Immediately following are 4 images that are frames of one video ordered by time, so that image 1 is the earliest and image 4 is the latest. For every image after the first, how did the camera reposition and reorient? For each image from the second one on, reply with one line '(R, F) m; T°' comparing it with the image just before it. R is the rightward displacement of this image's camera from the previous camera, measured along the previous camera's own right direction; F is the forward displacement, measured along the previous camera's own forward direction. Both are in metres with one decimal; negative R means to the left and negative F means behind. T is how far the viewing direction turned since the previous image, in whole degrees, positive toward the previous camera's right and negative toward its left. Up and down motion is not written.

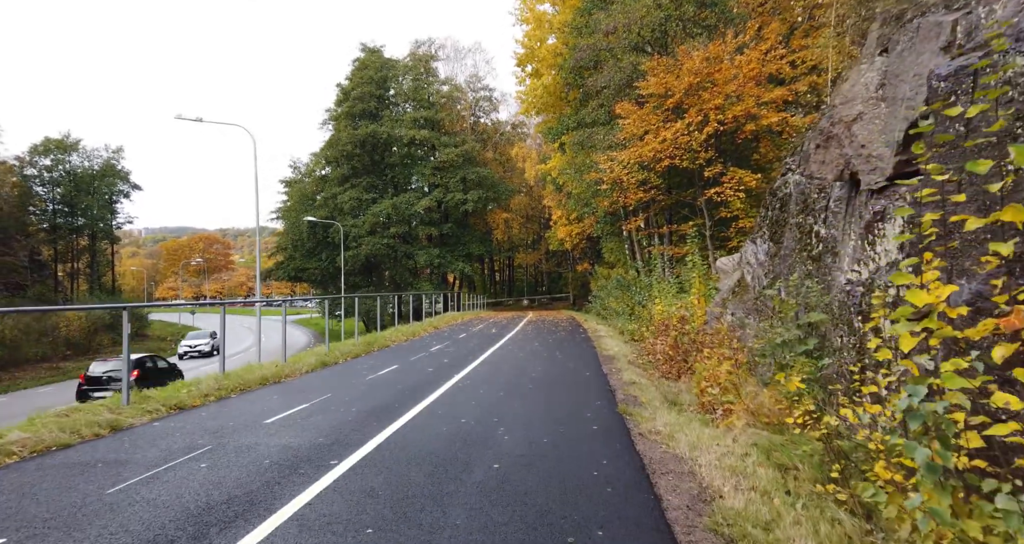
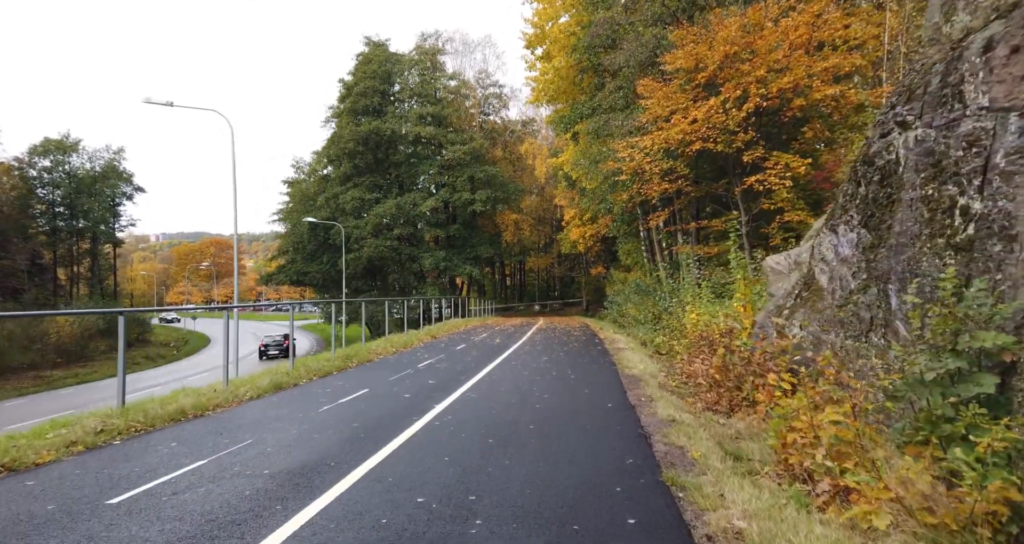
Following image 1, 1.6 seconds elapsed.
(+0.2, +2.1) m; -1°
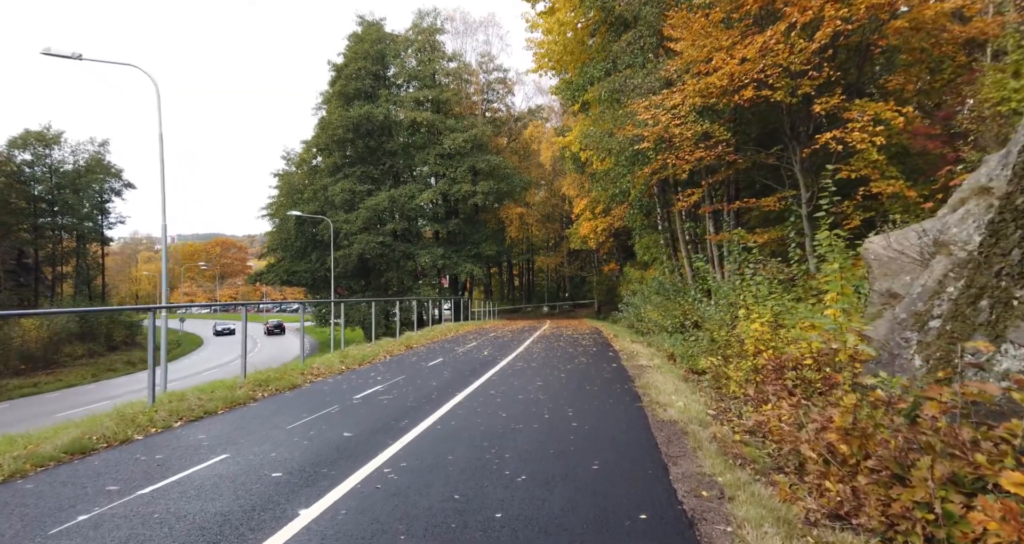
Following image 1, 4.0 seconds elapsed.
(+0.5, +3.3) m; -1°
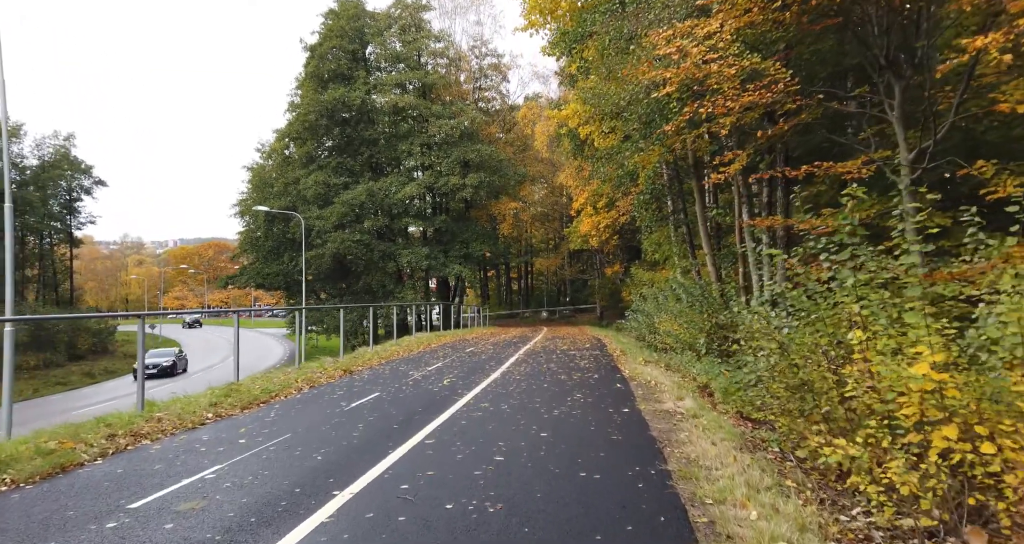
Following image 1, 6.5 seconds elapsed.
(+0.5, +3.6) m; 0°
